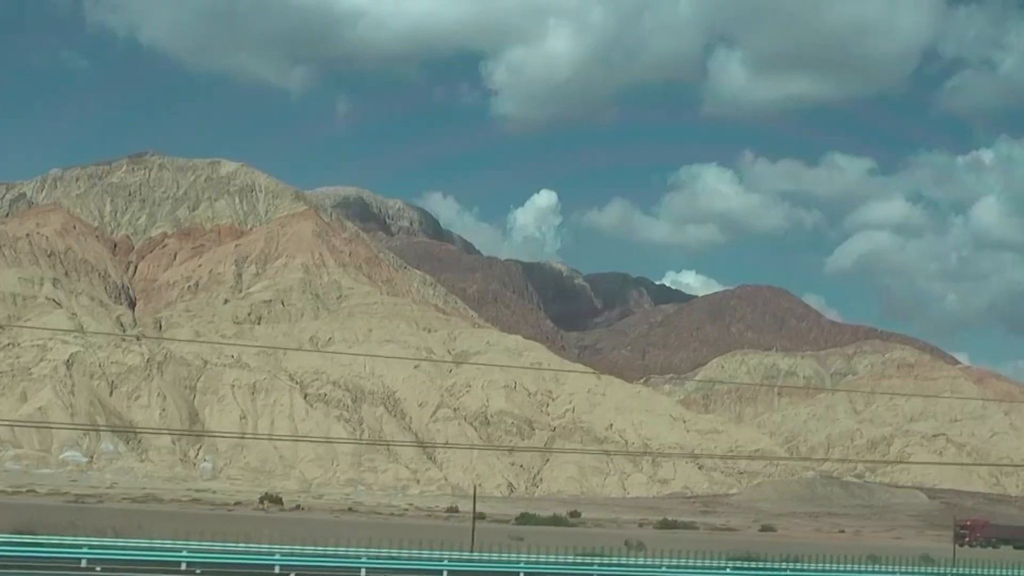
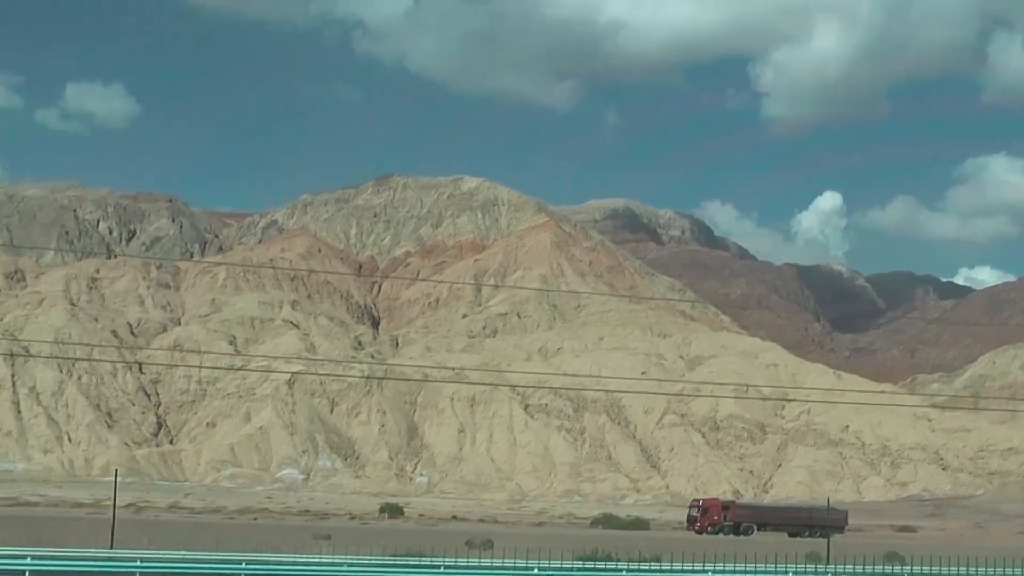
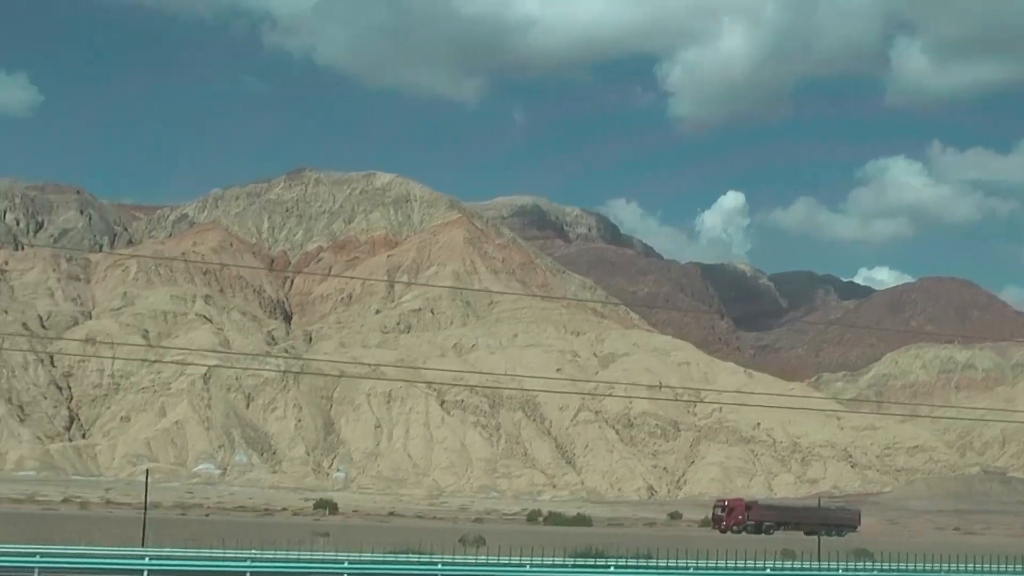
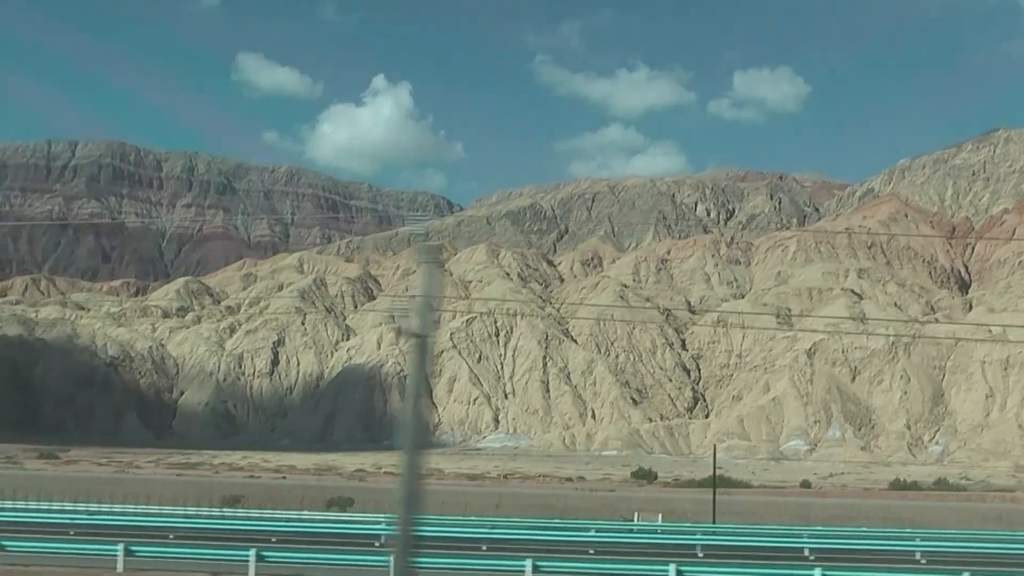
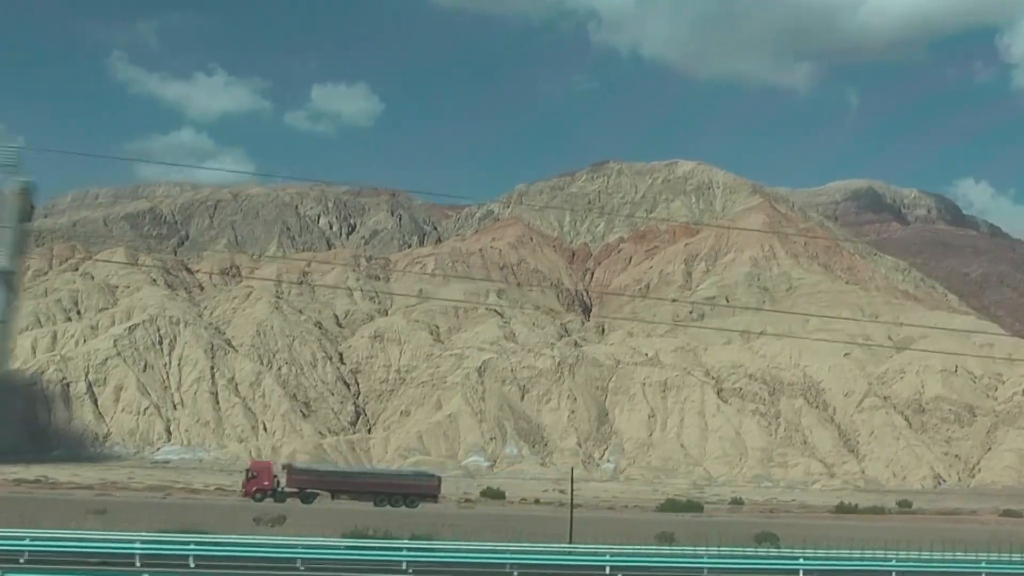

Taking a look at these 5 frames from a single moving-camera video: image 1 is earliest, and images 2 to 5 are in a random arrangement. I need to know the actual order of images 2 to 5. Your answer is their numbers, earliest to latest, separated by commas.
3, 2, 5, 4
